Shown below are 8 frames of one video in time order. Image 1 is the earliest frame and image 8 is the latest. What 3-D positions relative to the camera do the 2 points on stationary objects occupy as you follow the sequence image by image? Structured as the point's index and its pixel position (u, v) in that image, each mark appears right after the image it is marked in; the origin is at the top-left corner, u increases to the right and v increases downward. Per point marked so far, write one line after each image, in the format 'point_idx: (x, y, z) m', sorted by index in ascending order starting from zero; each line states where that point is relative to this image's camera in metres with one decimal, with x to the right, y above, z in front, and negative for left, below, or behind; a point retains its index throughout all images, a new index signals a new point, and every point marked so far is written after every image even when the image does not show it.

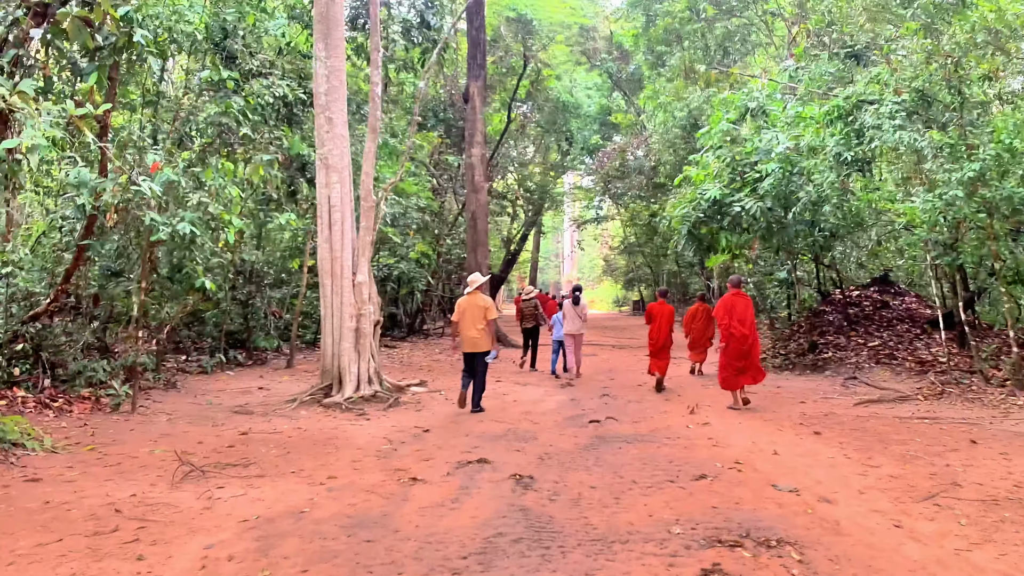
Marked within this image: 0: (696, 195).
0: (+2.4, +1.3, +10.5) m
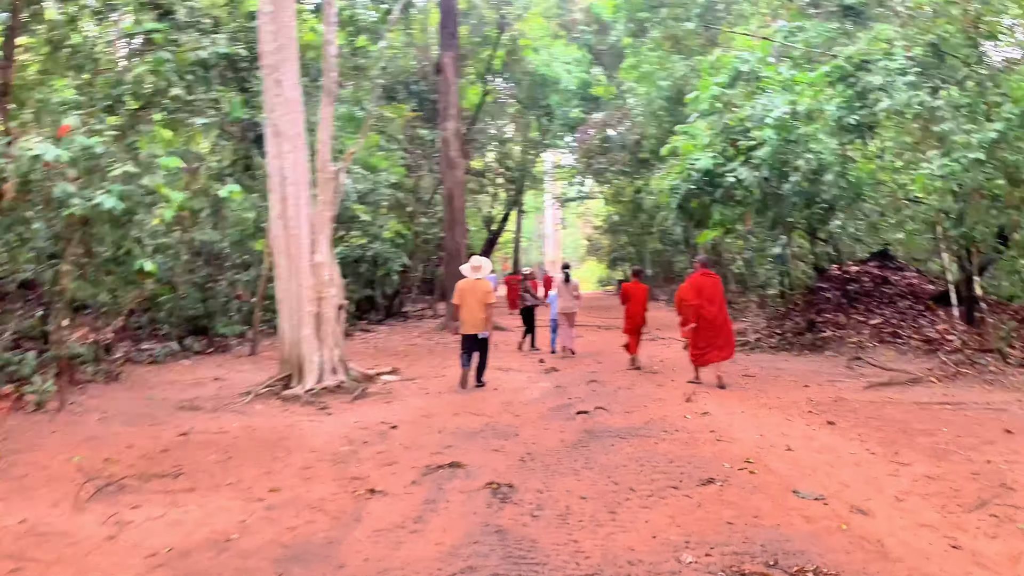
0: (+2.1, +1.5, +9.8) m
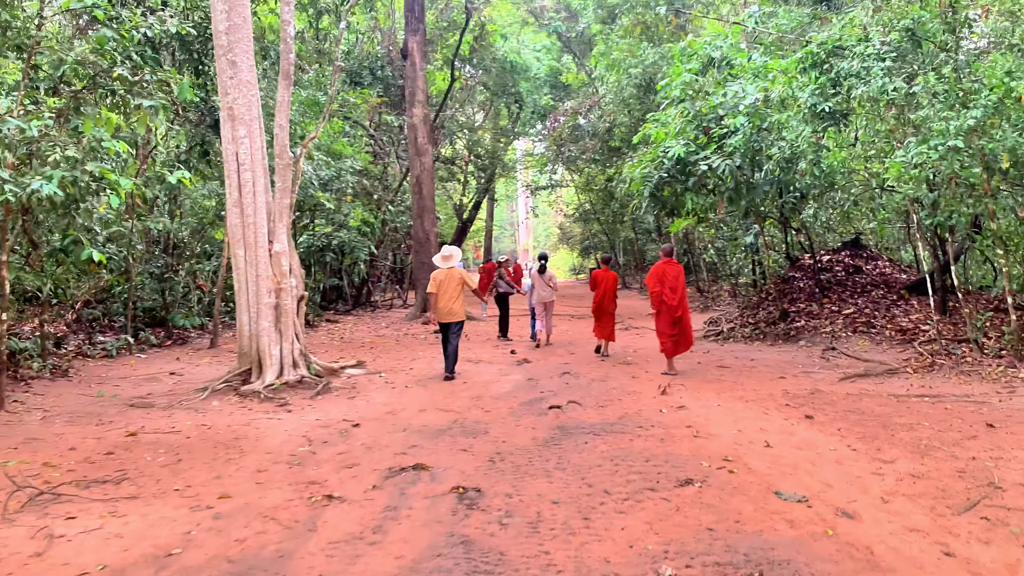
0: (+1.7, +1.7, +9.6) m
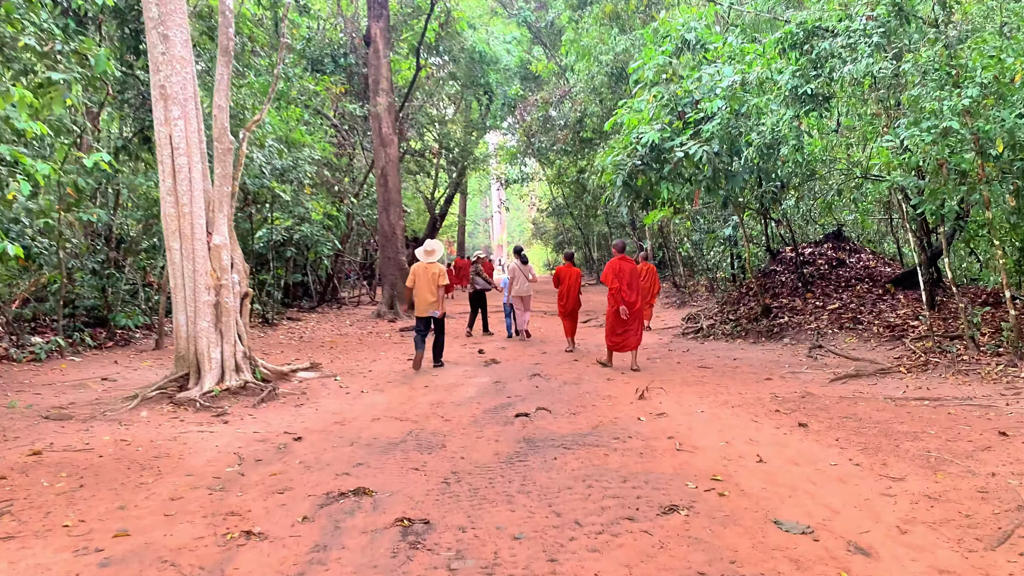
0: (+1.3, +1.7, +9.0) m
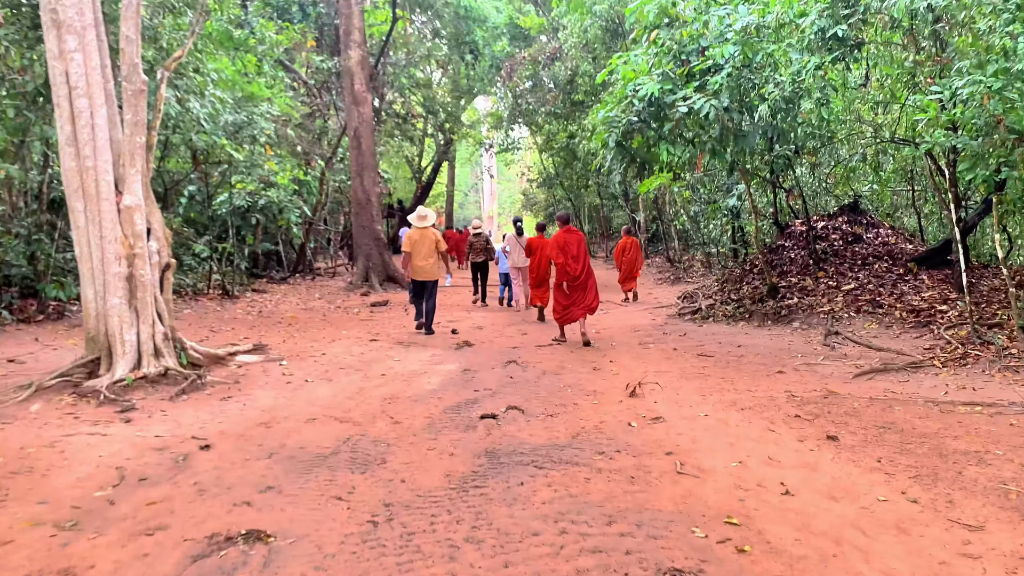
0: (+1.1, +2.0, +8.0) m
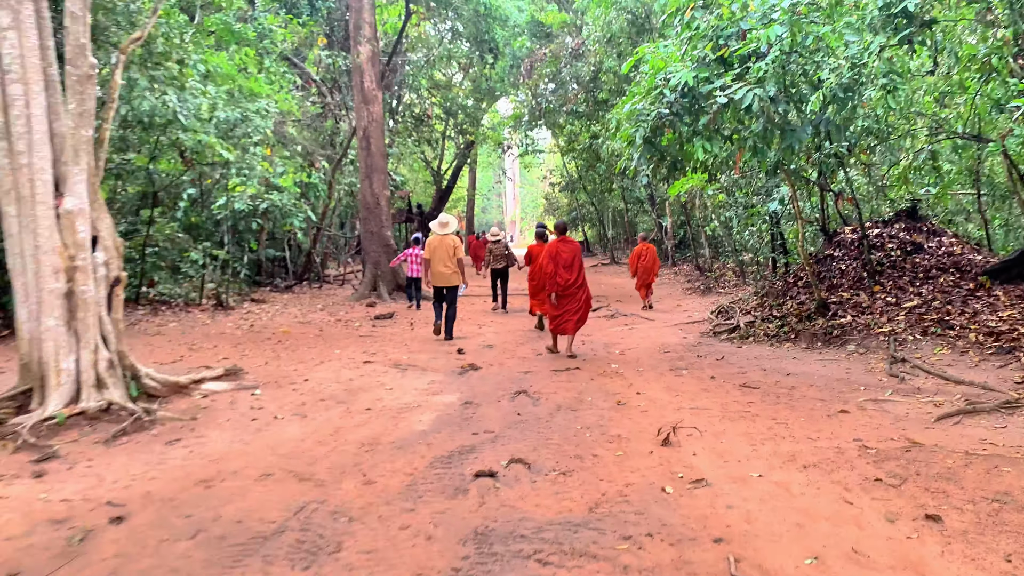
0: (+1.3, +1.8, +7.0) m
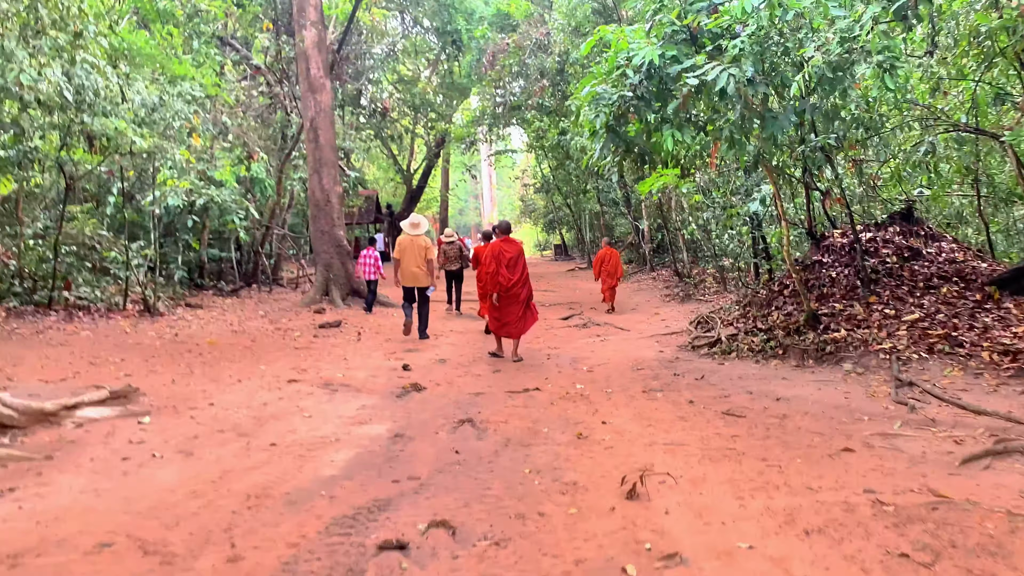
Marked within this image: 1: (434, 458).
0: (+0.9, +1.8, +6.2) m
1: (-0.4, -0.9, +4.0) m
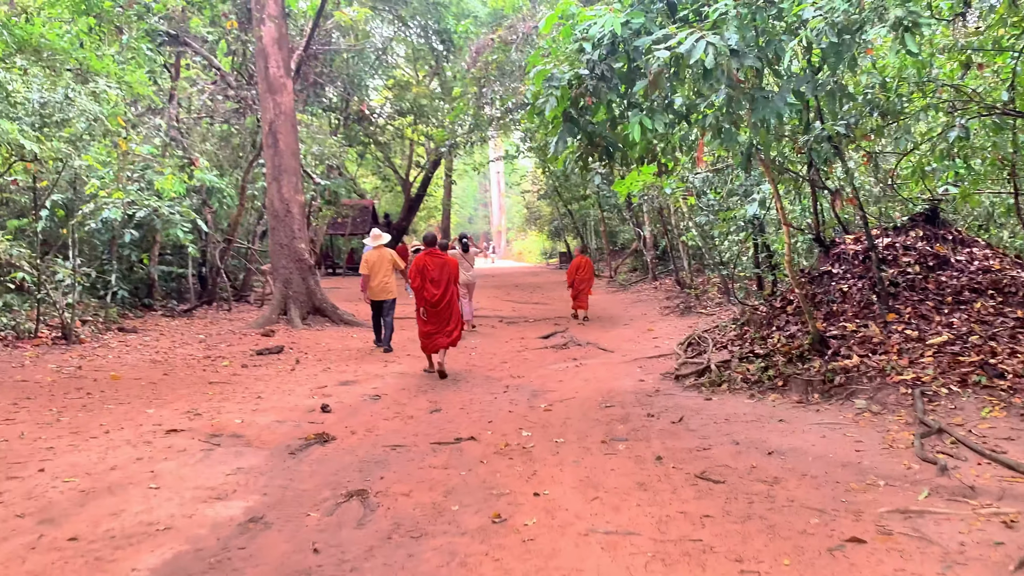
0: (+0.5, +1.6, +5.1) m
1: (-0.8, -1.0, +2.9) m
